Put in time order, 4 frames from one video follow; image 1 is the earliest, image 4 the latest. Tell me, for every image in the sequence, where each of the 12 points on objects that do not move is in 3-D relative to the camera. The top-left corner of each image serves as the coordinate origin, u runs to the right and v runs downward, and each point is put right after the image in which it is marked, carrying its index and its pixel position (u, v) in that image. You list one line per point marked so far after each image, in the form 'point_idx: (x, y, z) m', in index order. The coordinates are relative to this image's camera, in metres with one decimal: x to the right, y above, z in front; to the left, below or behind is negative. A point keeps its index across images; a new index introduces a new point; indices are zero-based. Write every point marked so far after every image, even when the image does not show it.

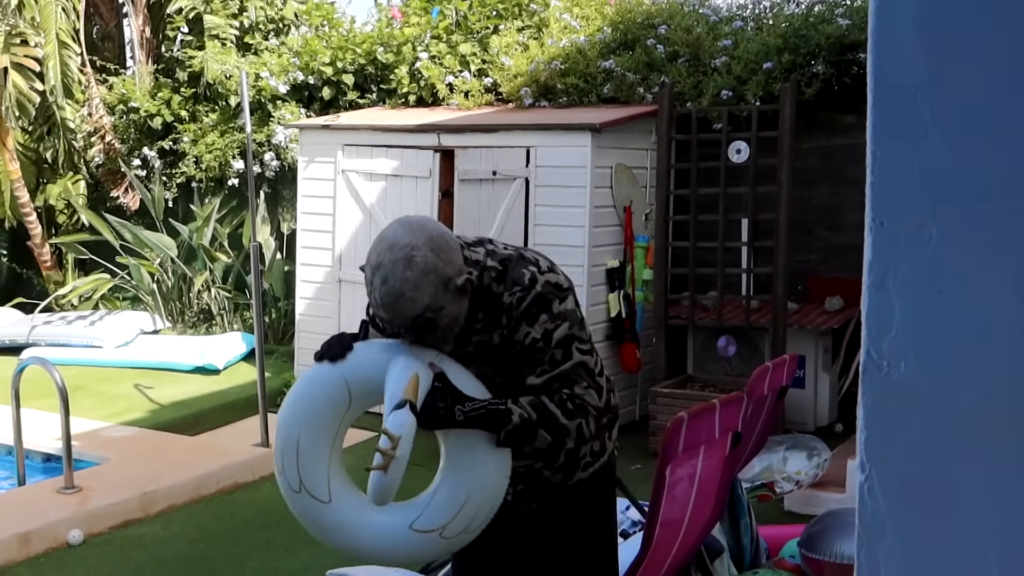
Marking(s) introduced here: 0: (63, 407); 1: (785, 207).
0: (-1.9, -0.5, +4.3) m
1: (+1.1, +0.3, +4.3) m
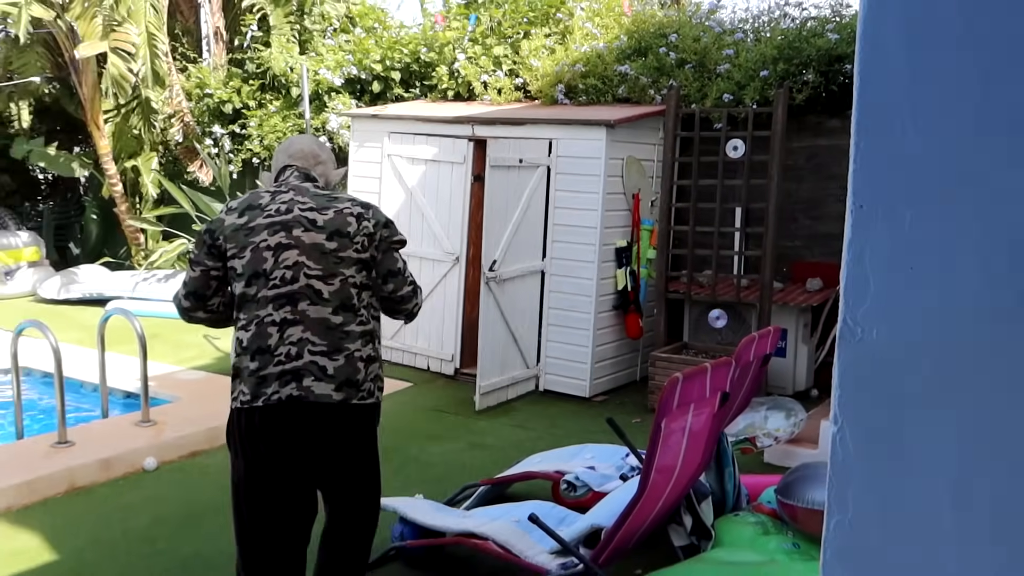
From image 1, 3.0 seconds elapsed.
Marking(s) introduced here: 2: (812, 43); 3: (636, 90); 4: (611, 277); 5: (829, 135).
0: (-1.8, -0.3, +5.0) m
1: (+1.2, +0.4, +4.9) m
2: (+1.6, +1.3, +5.6) m
3: (+0.7, +1.2, +6.3) m
4: (+0.5, +0.1, +5.7) m
5: (+1.7, +0.8, +5.6) m
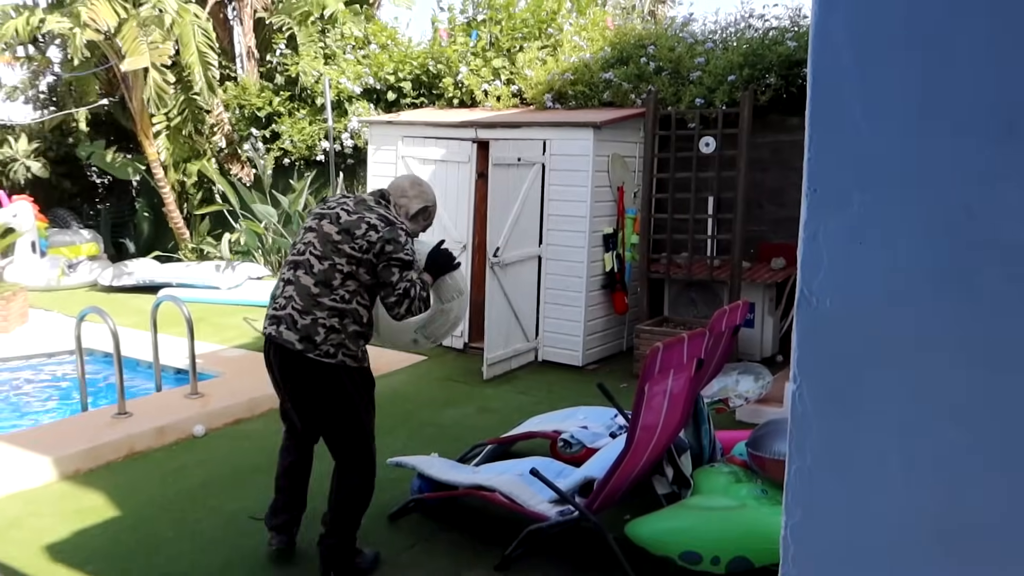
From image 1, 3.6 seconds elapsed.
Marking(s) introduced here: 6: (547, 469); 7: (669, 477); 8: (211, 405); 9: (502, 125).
0: (-1.8, -0.2, +5.7) m
1: (+1.2, +0.5, +5.6) m
2: (+1.6, +1.5, +6.3) m
3: (+0.7, +1.3, +6.9) m
4: (+0.5, +0.2, +6.4) m
5: (+1.7, +1.0, +6.3) m
6: (+0.2, -0.9, +5.0) m
7: (+0.7, -0.9, +4.9) m
8: (-1.7, -0.7, +5.8) m
9: (-0.1, +1.0, +6.4) m
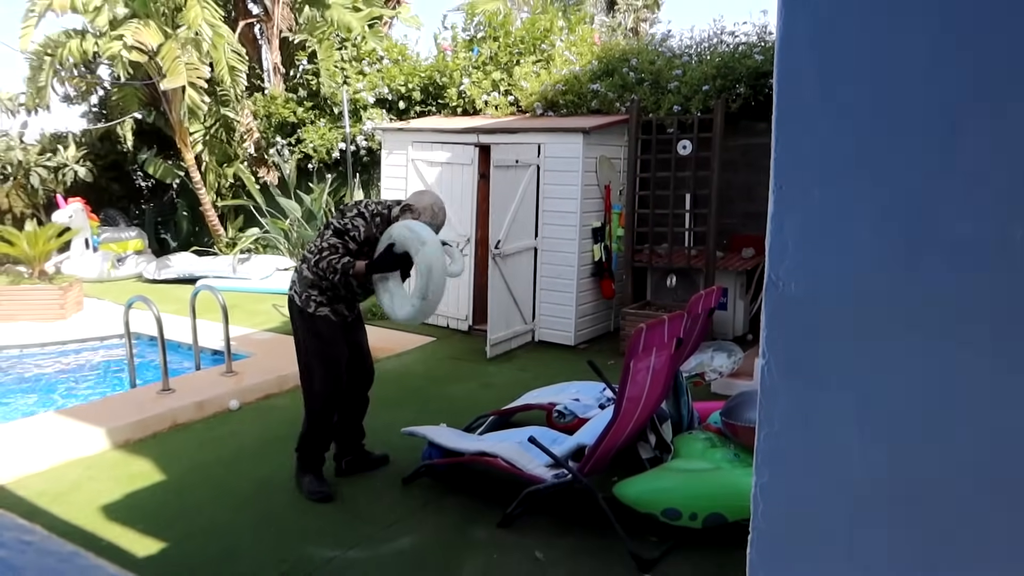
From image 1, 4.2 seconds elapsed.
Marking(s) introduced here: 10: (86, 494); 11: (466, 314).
0: (-1.8, -0.2, +6.4) m
1: (+1.2, +0.6, +6.3) m
2: (+1.6, +1.5, +7.0) m
3: (+0.7, +1.4, +7.6) m
4: (+0.5, +0.2, +7.1) m
5: (+1.7, +1.0, +7.0) m
6: (+0.2, -0.8, +5.7) m
7: (+0.7, -0.8, +5.6) m
8: (-1.7, -0.6, +6.5) m
9: (-0.1, +1.1, +7.1) m
10: (-2.1, -1.0, +5.1) m
11: (-0.3, -0.2, +7.5) m
